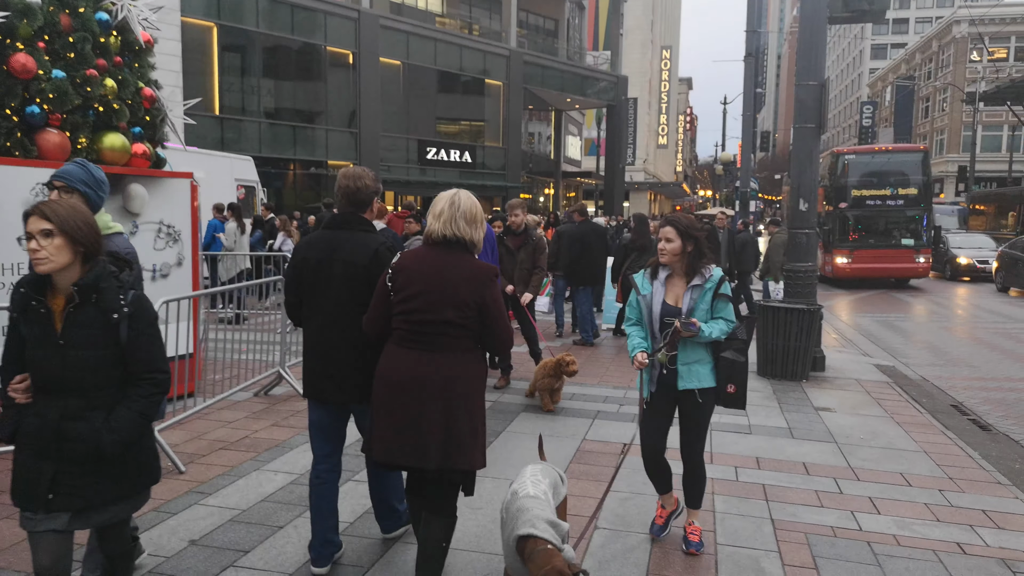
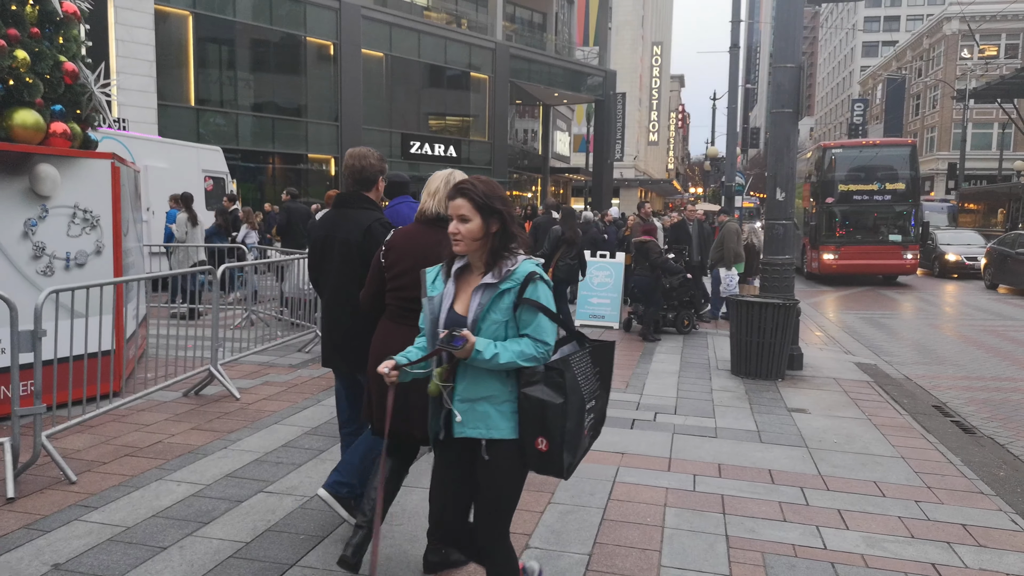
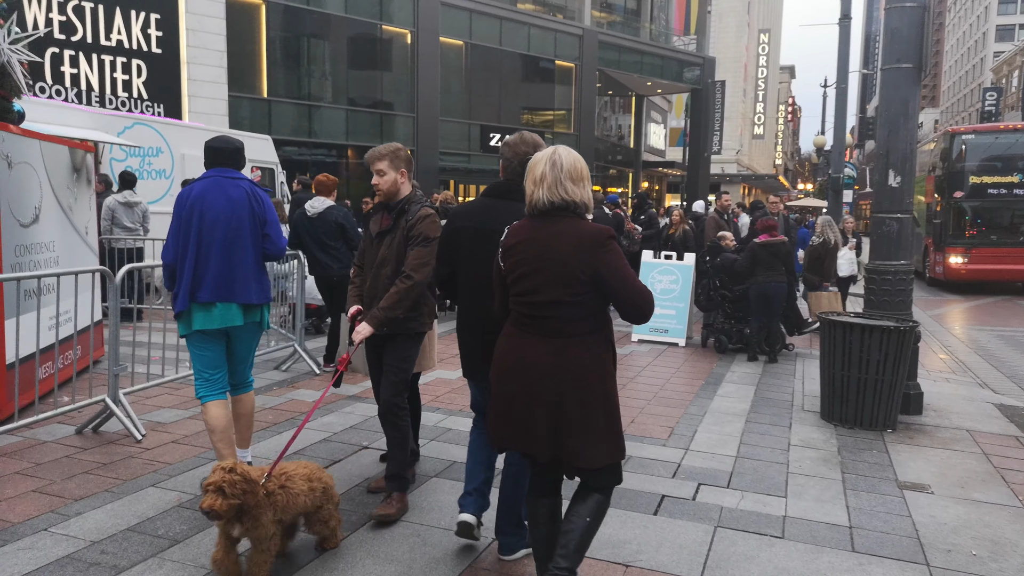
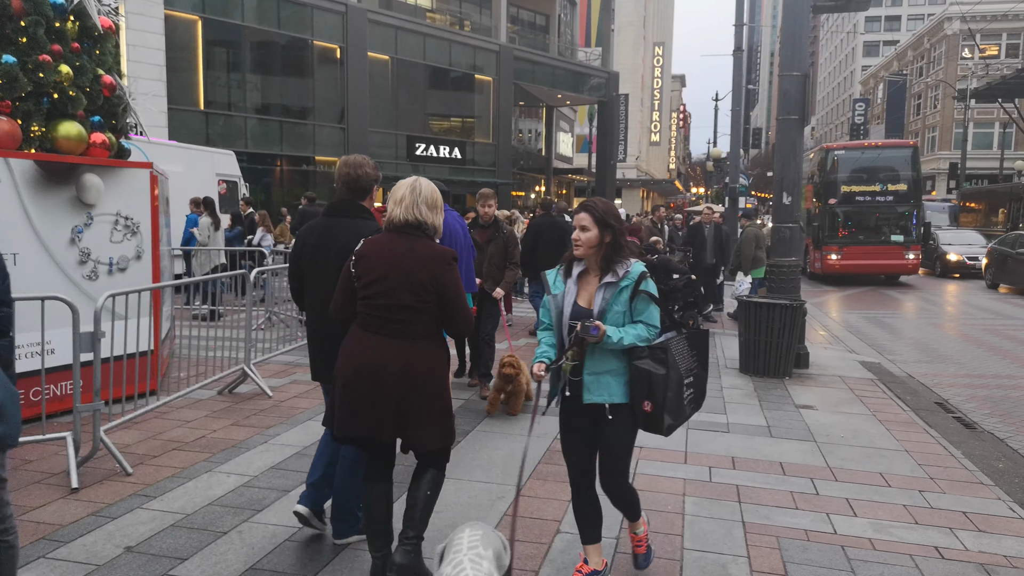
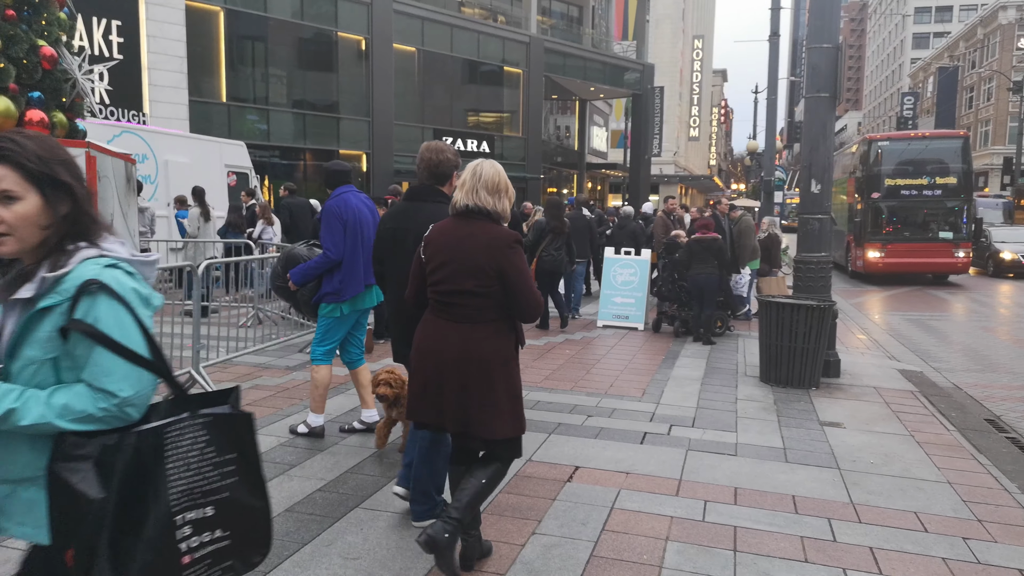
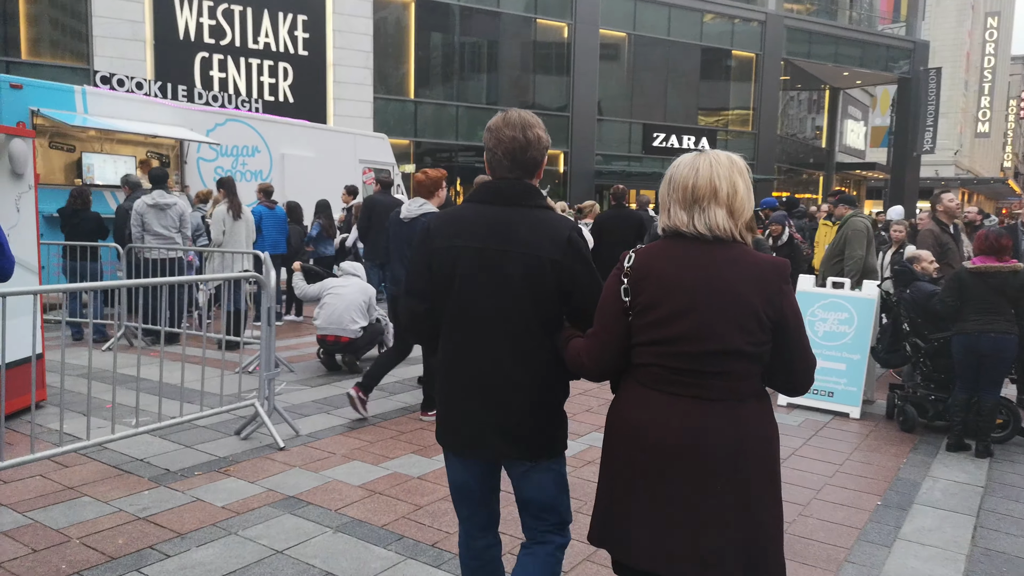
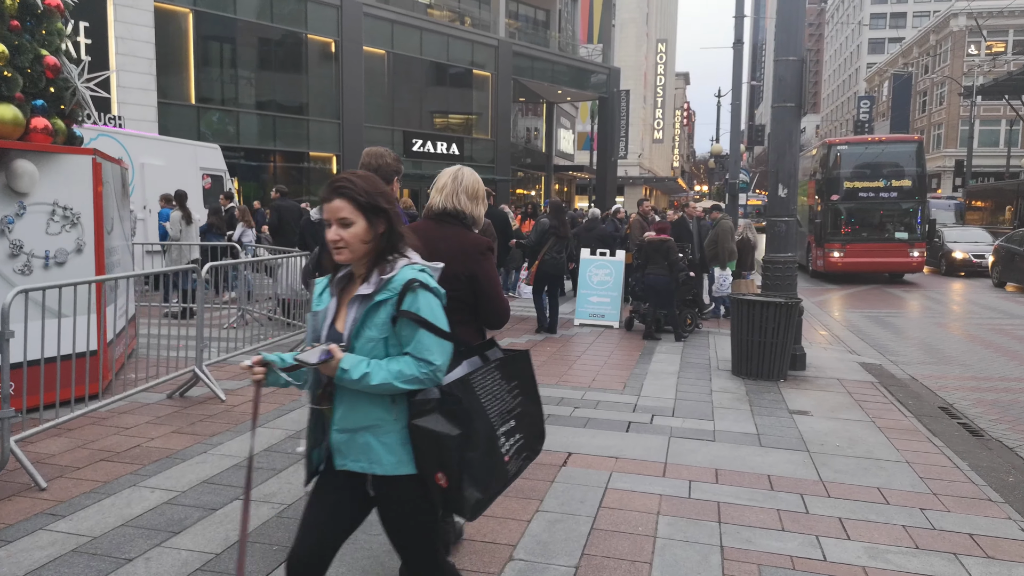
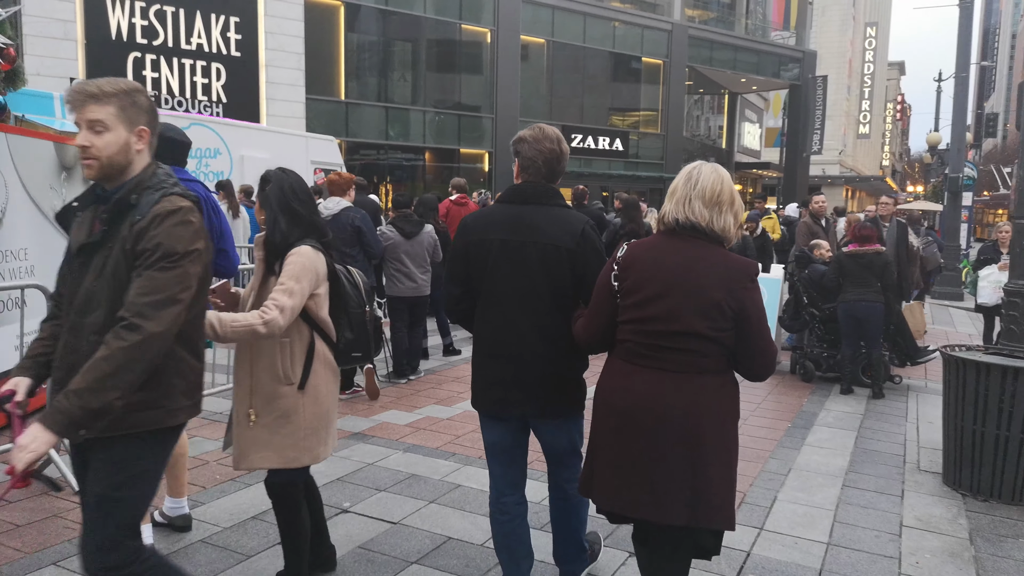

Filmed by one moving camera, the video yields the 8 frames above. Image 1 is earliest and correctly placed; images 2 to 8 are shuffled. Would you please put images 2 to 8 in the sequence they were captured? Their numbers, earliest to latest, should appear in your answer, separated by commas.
4, 2, 7, 5, 3, 8, 6
